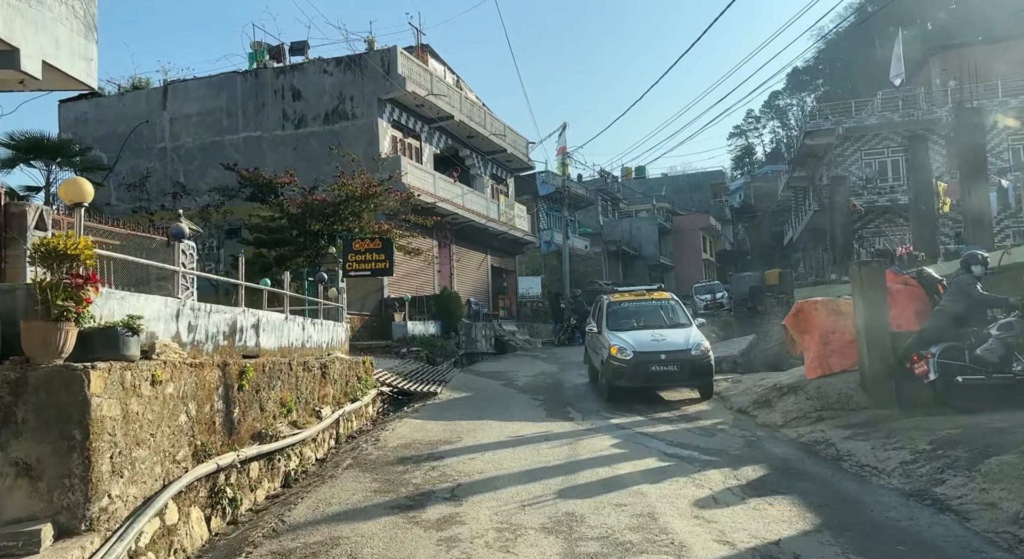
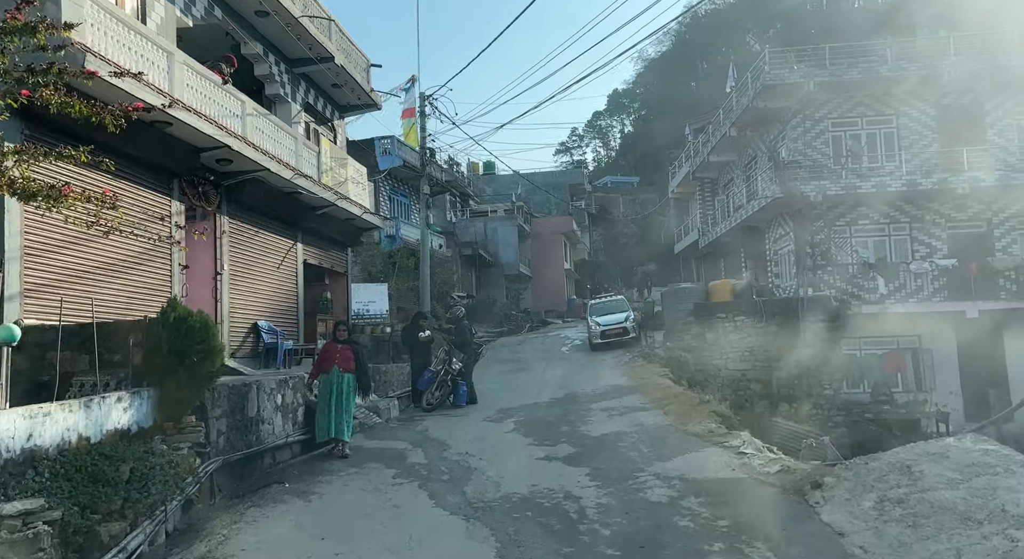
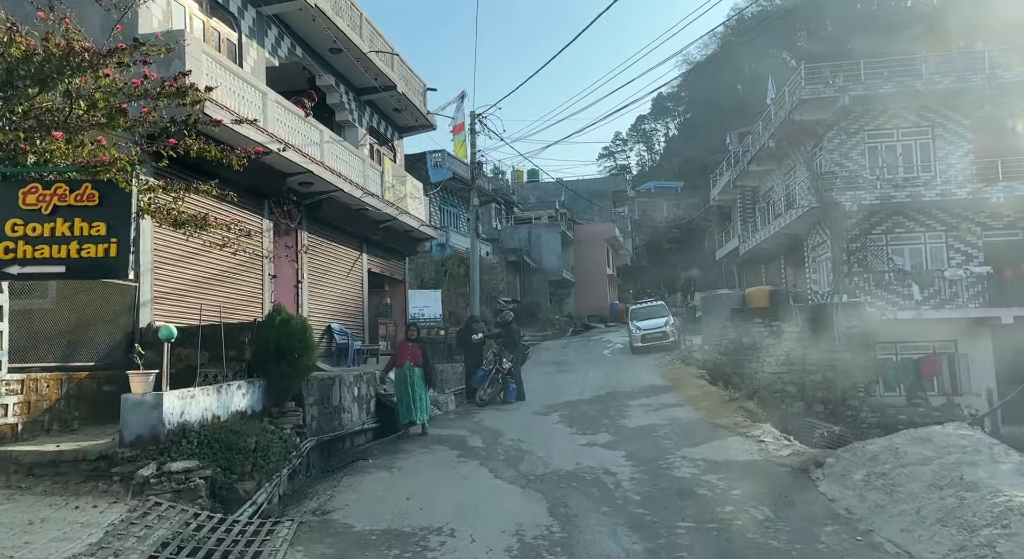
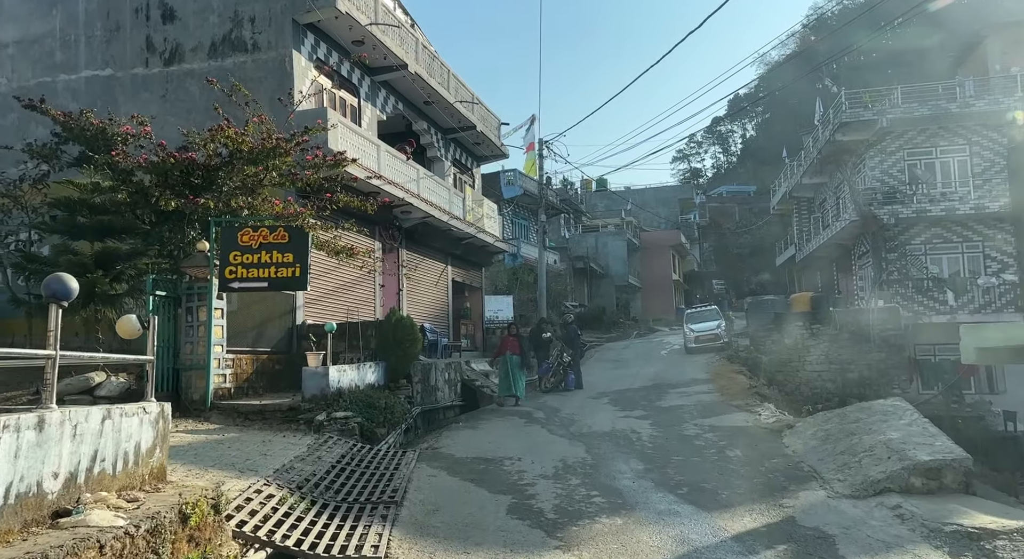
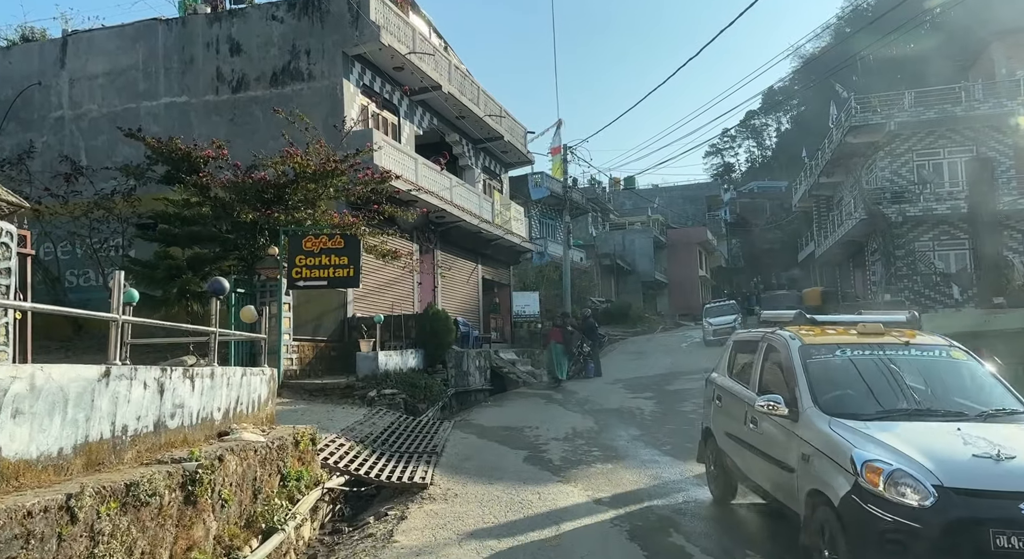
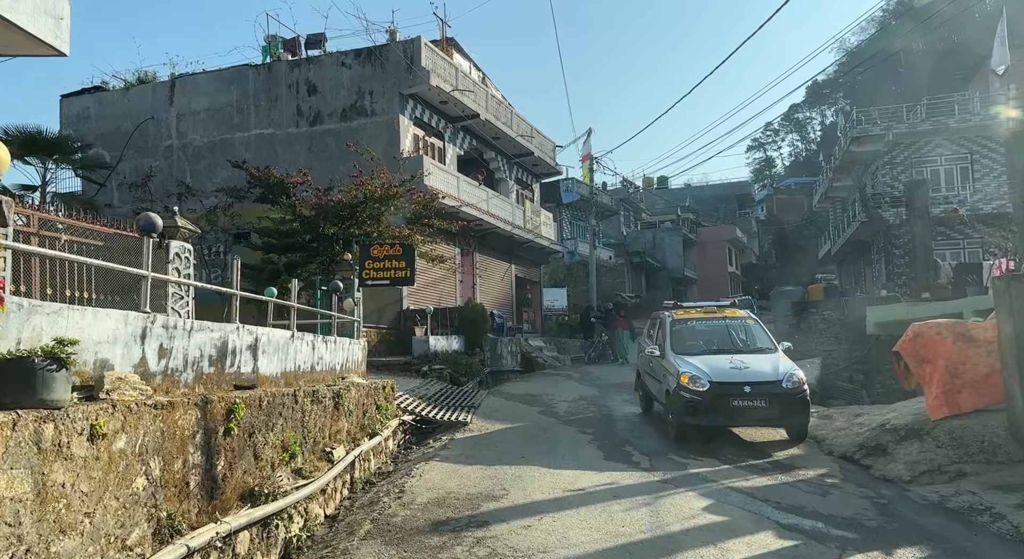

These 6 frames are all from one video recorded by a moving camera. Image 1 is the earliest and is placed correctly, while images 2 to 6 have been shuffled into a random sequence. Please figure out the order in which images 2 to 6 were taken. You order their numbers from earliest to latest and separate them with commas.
6, 5, 4, 3, 2
